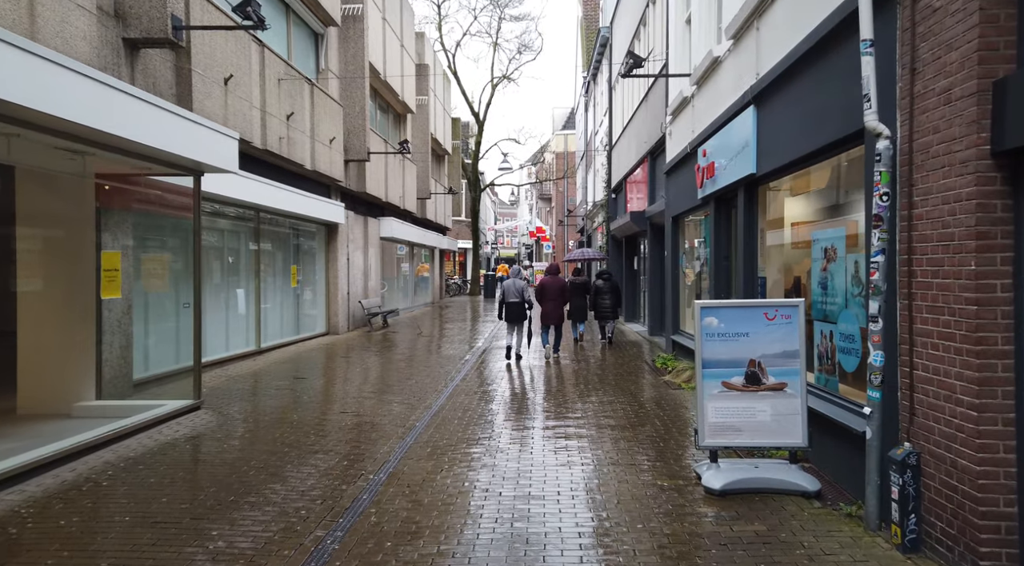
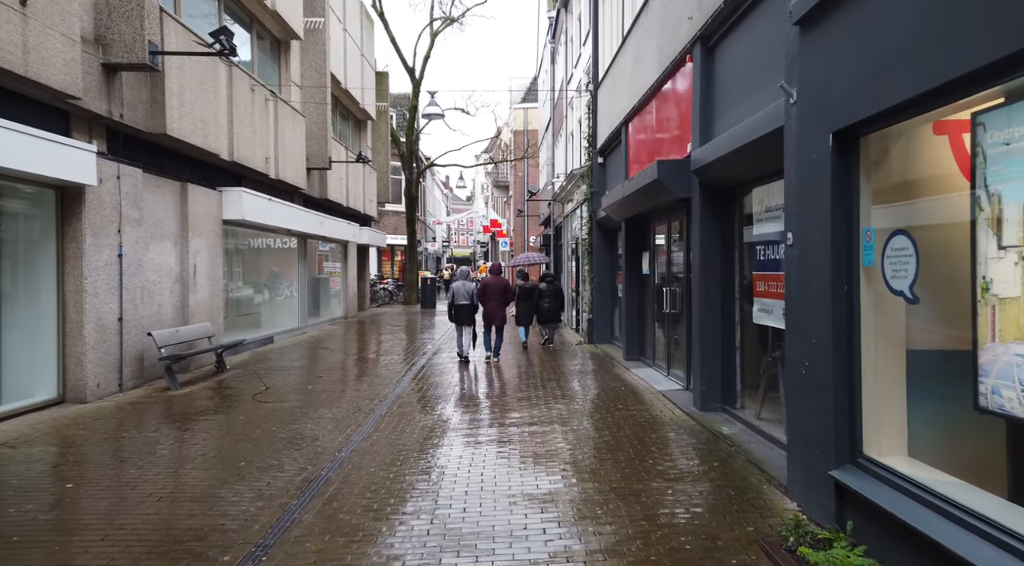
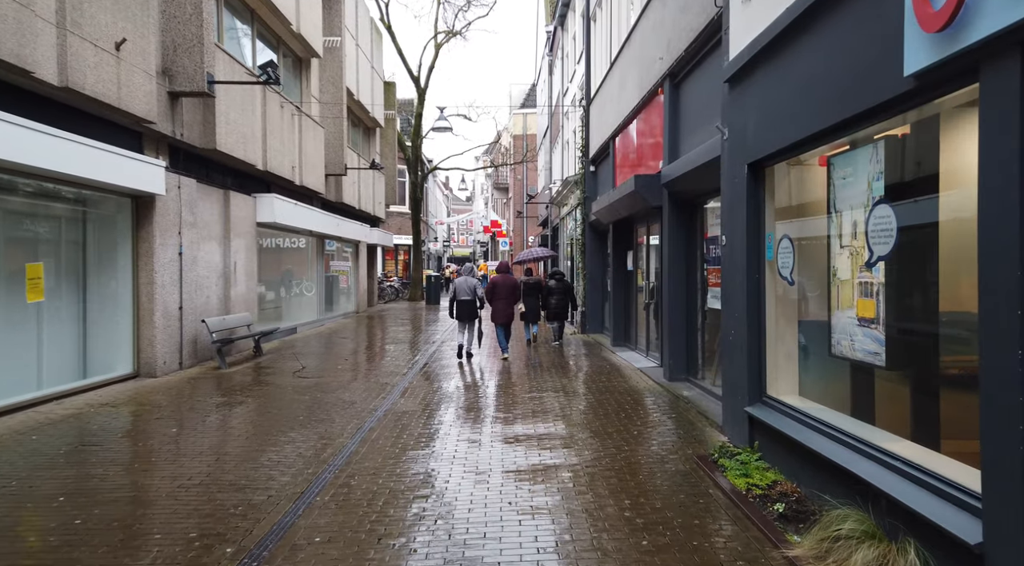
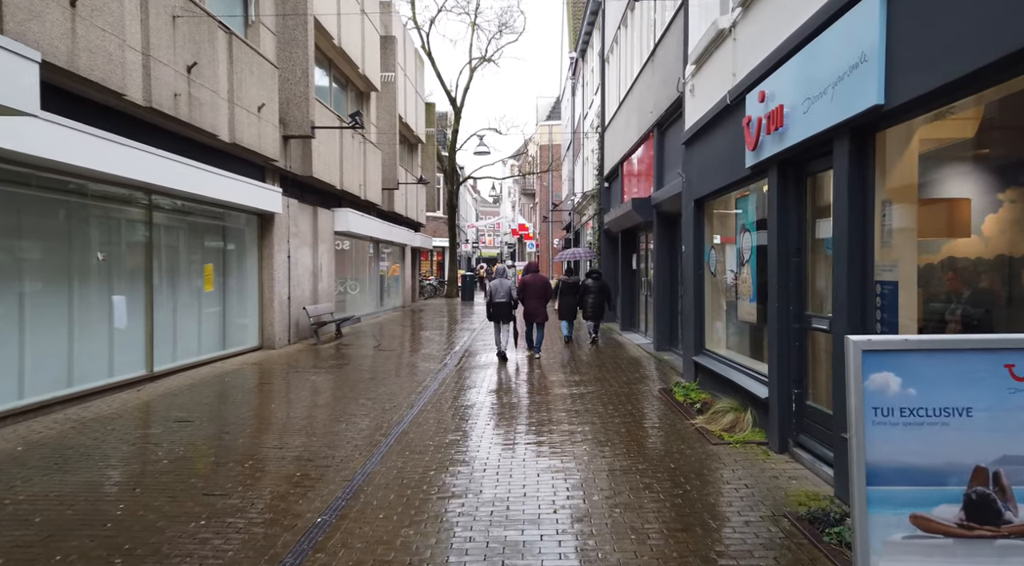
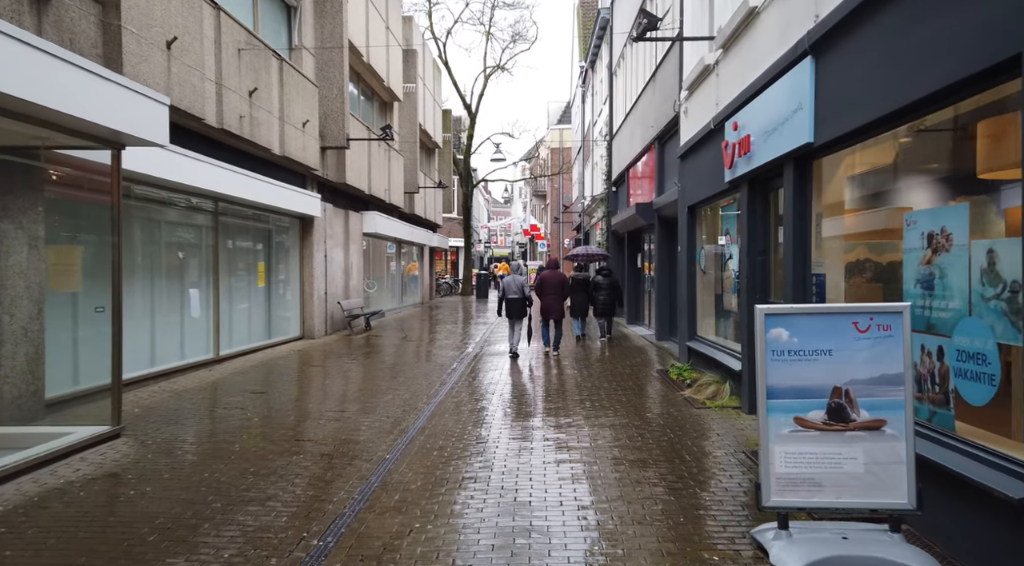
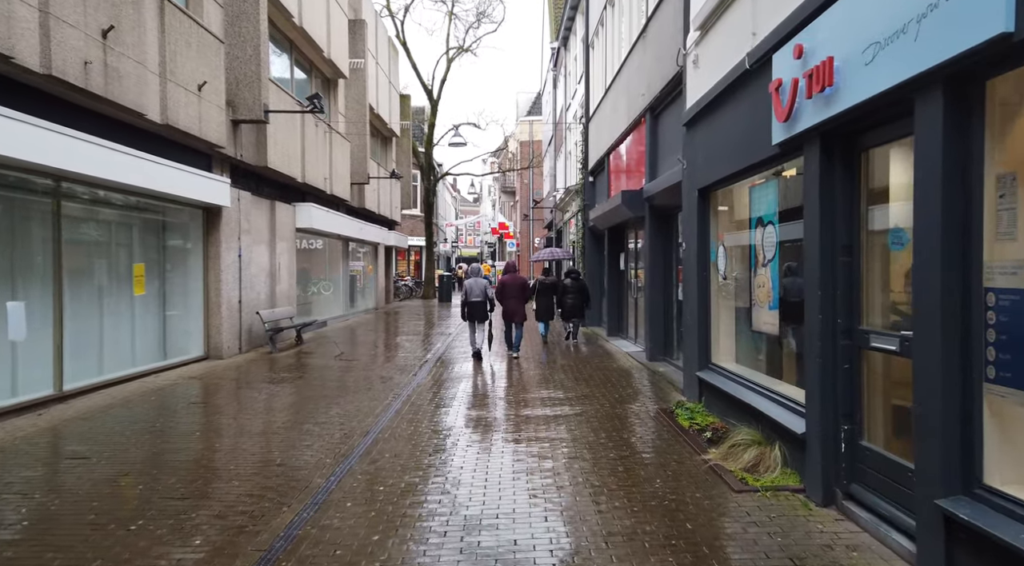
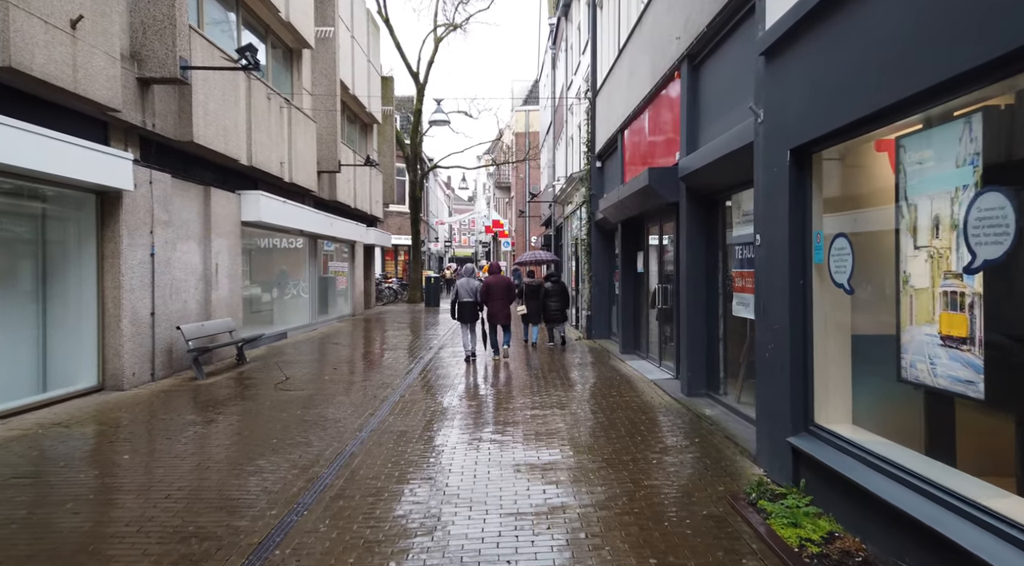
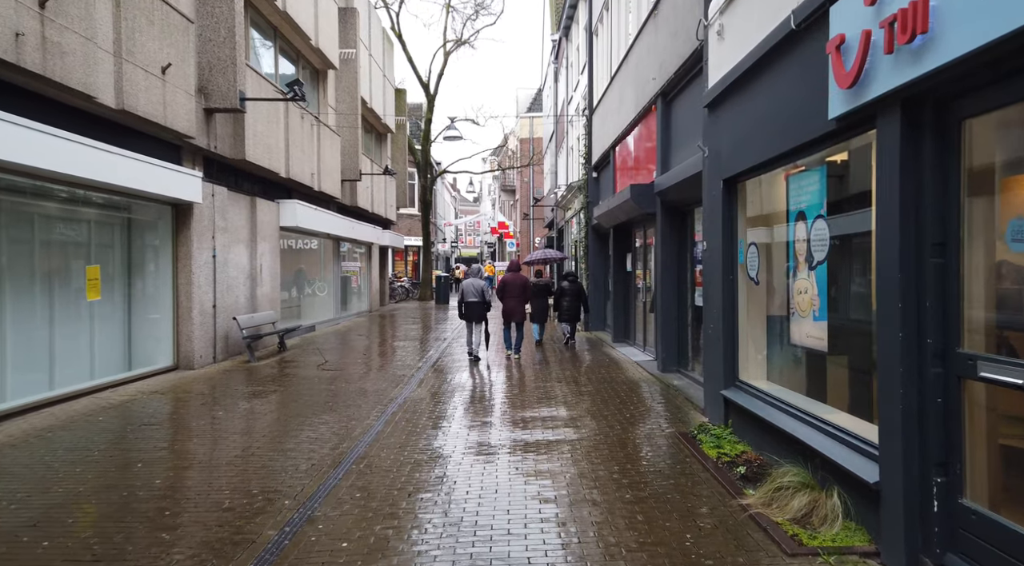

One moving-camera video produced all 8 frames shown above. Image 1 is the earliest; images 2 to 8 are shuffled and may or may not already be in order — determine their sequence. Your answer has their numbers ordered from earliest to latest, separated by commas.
5, 4, 6, 8, 3, 7, 2
